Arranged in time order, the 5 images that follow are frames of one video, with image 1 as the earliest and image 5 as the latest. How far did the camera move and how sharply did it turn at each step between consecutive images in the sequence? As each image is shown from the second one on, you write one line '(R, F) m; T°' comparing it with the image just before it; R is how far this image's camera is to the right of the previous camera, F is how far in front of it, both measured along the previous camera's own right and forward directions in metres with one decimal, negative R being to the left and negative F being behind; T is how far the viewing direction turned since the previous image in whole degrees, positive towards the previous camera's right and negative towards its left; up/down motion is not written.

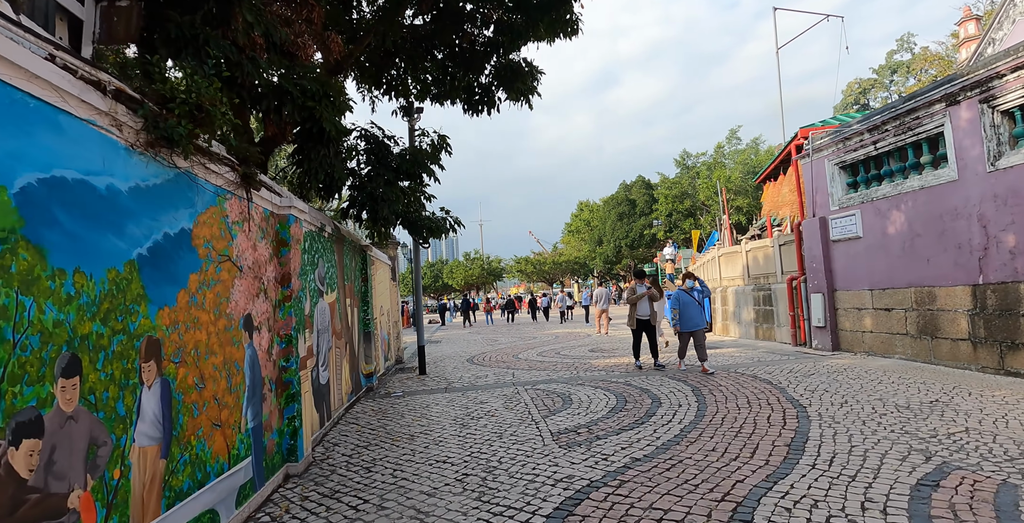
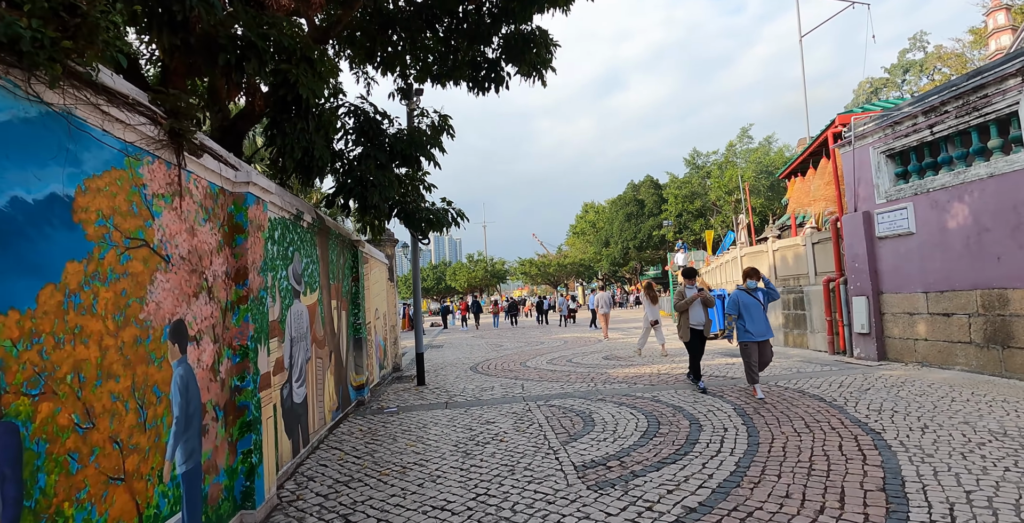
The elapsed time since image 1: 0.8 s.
(-0.1, +1.1) m; 0°
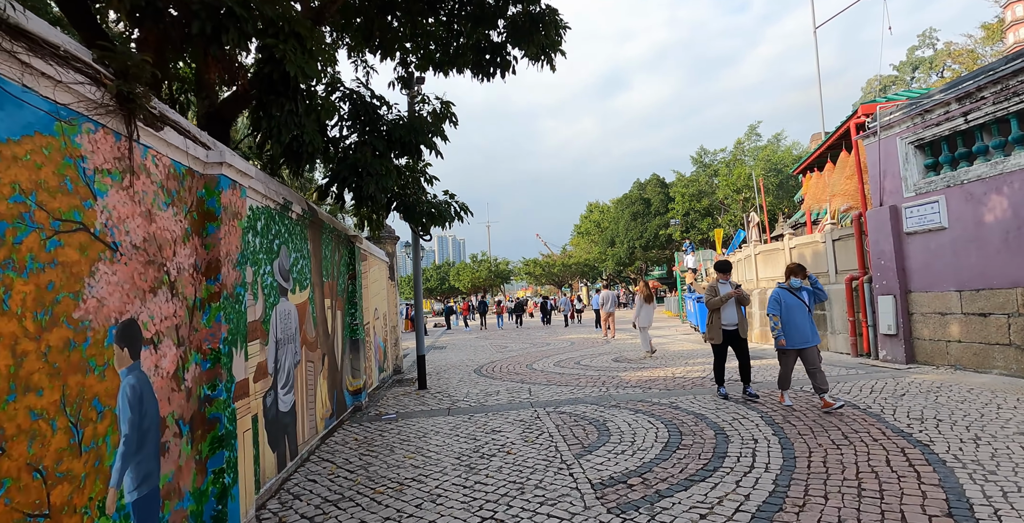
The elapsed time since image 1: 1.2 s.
(0.0, +0.5) m; 0°
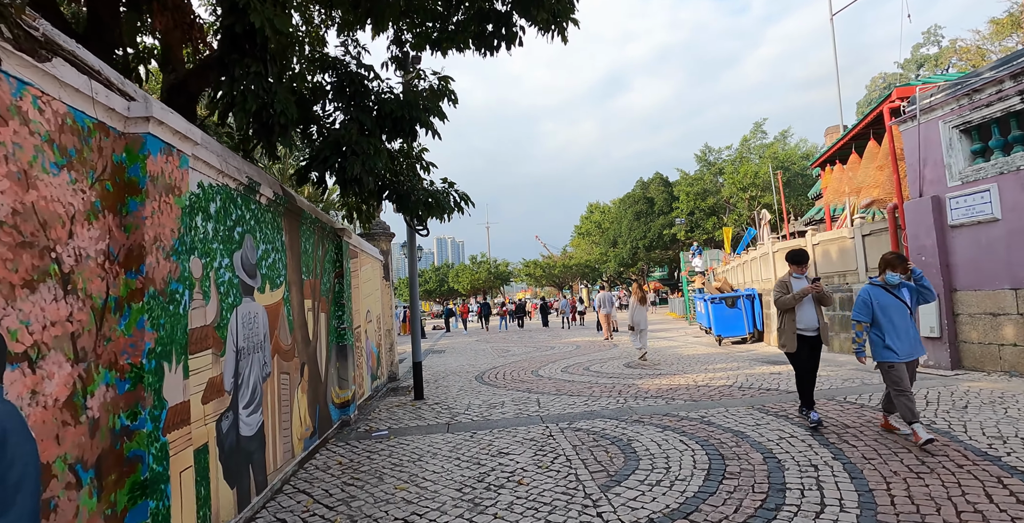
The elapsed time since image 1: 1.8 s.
(-0.1, +0.9) m; 0°
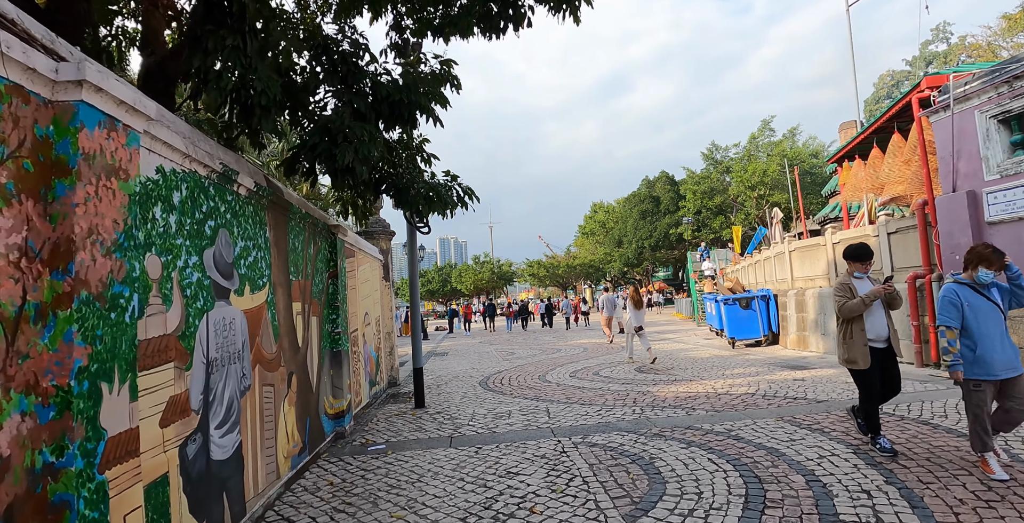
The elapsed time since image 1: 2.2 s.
(-0.1, +0.5) m; 0°
